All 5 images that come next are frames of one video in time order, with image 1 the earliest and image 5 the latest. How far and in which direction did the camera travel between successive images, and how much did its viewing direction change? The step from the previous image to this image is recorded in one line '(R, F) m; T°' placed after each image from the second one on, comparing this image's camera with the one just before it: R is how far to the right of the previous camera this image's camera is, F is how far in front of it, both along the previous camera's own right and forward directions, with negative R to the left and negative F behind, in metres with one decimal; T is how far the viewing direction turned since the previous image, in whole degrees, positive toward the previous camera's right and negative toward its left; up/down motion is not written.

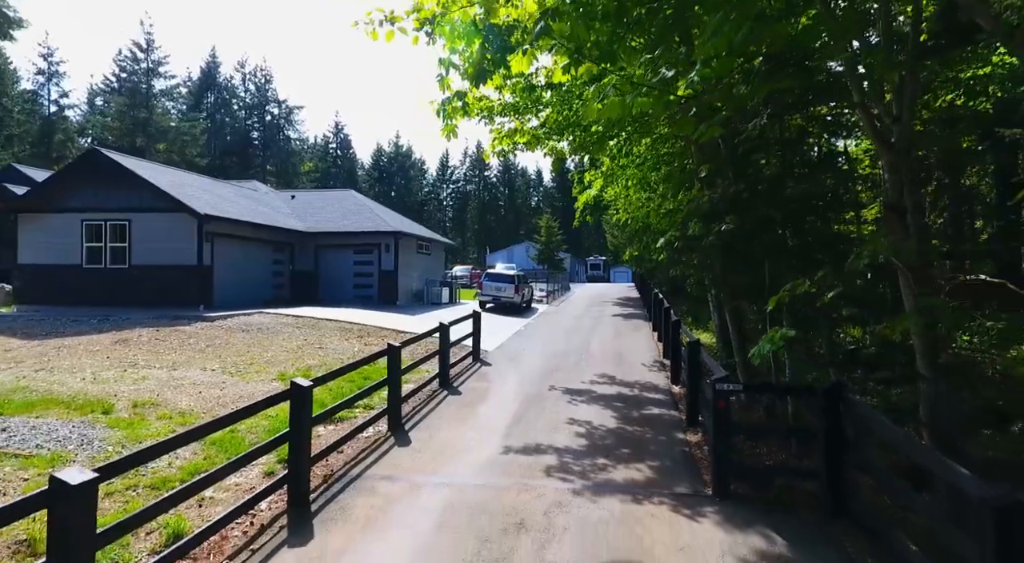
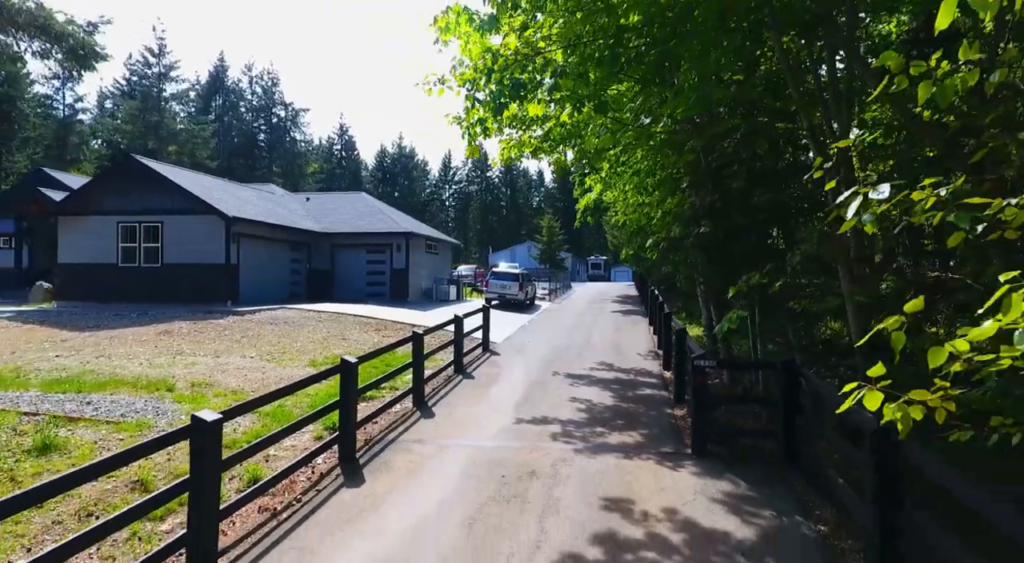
(-0.1, -1.1) m; 0°
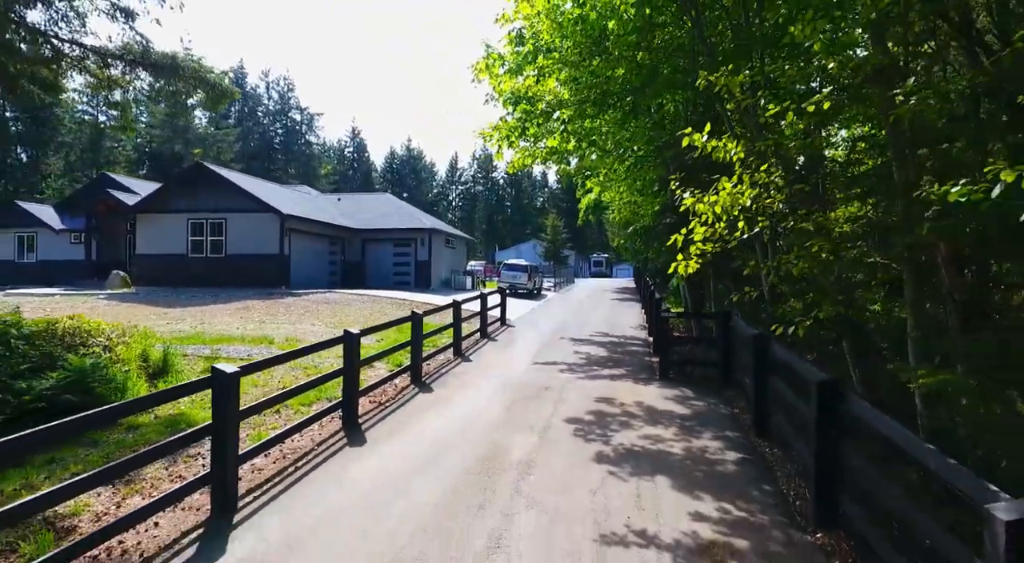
(-0.3, -2.6) m; 0°
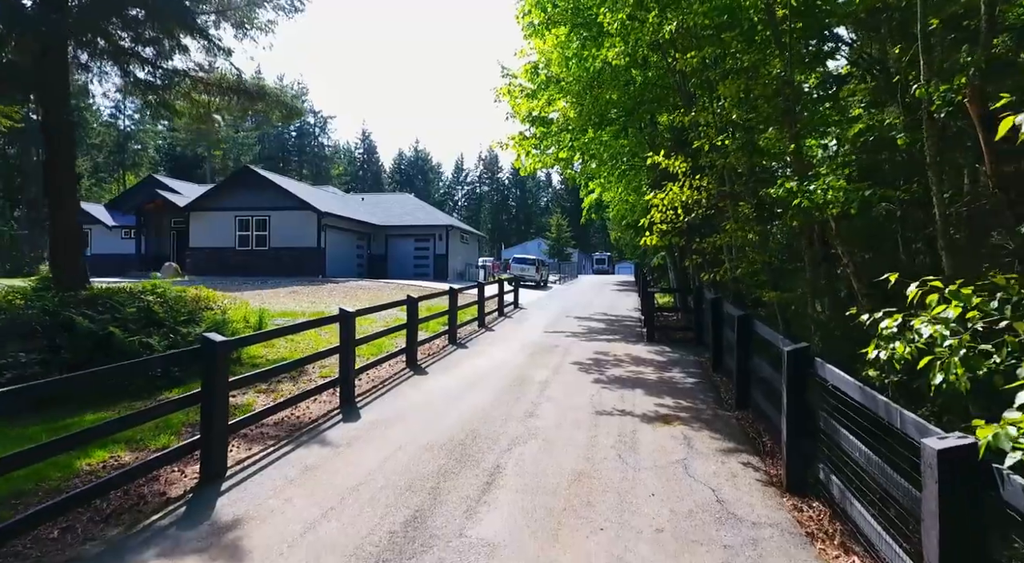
(-0.3, -2.3) m; 0°
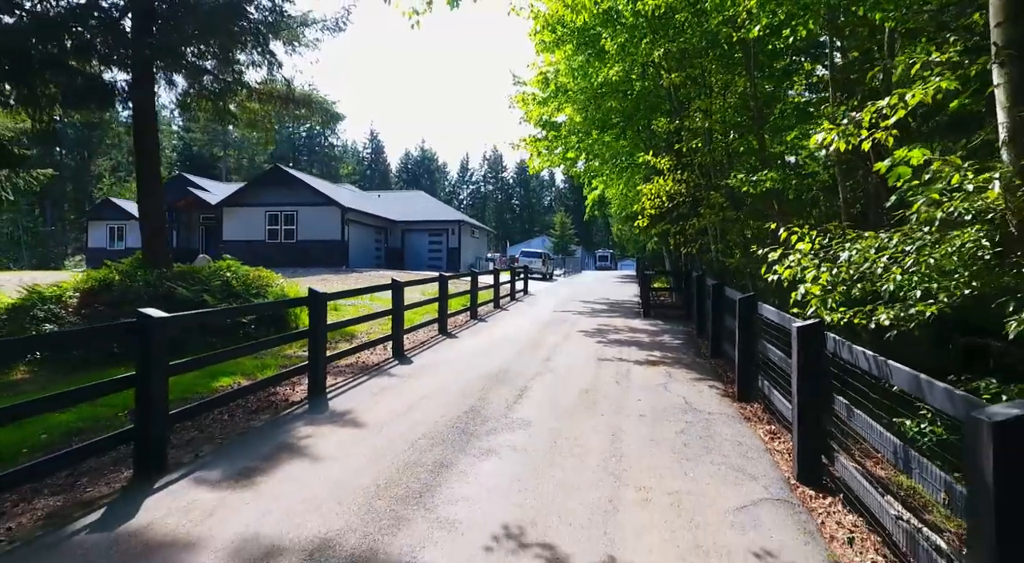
(-0.2, -1.6) m; 0°
